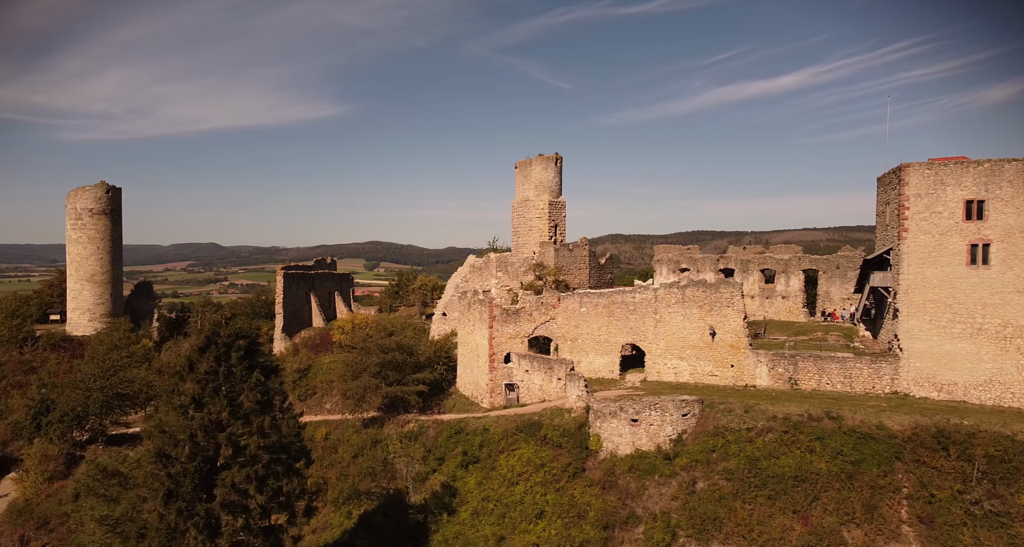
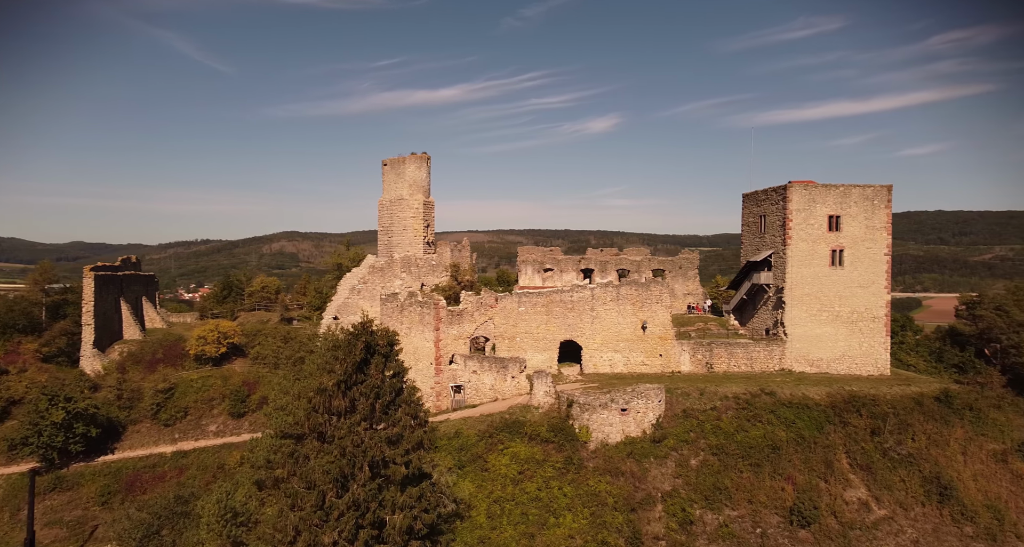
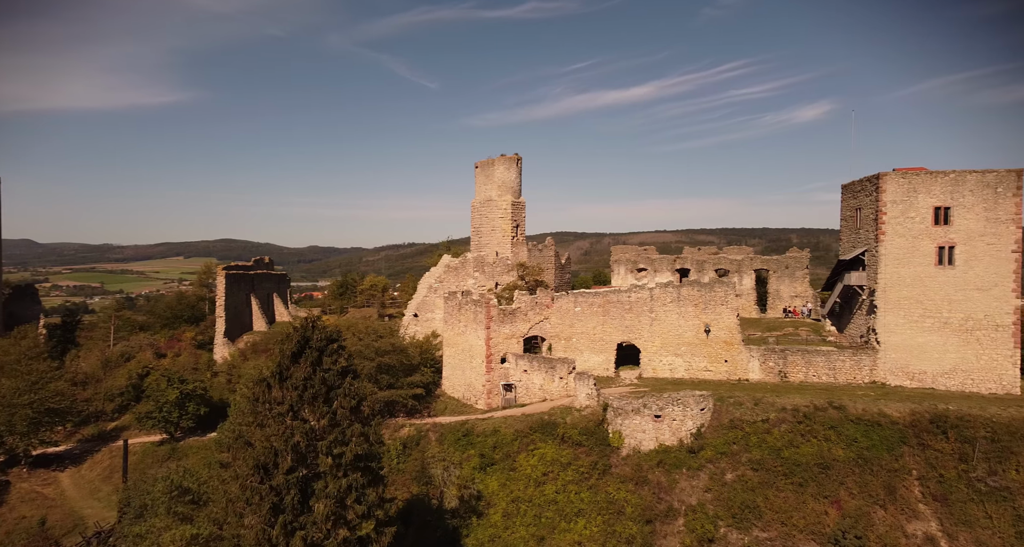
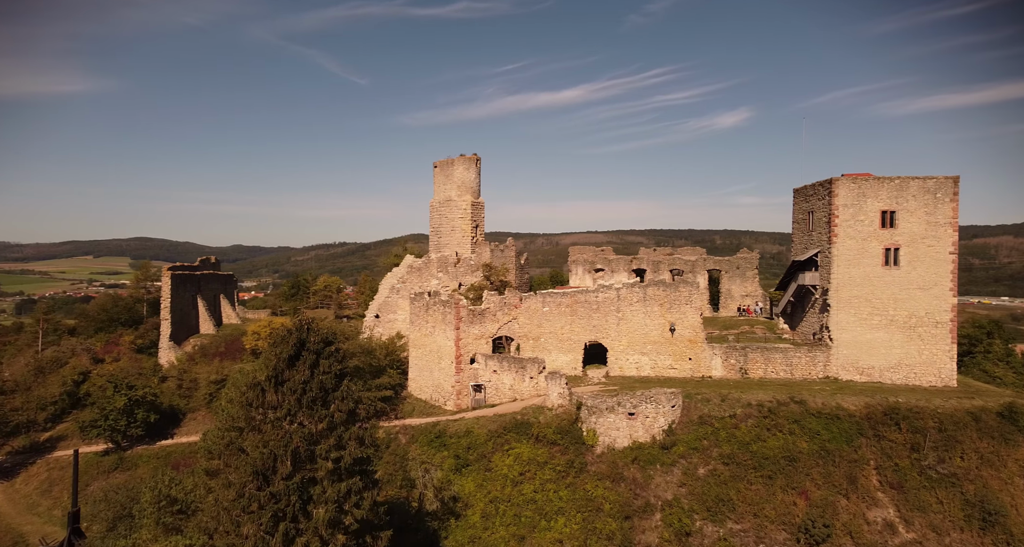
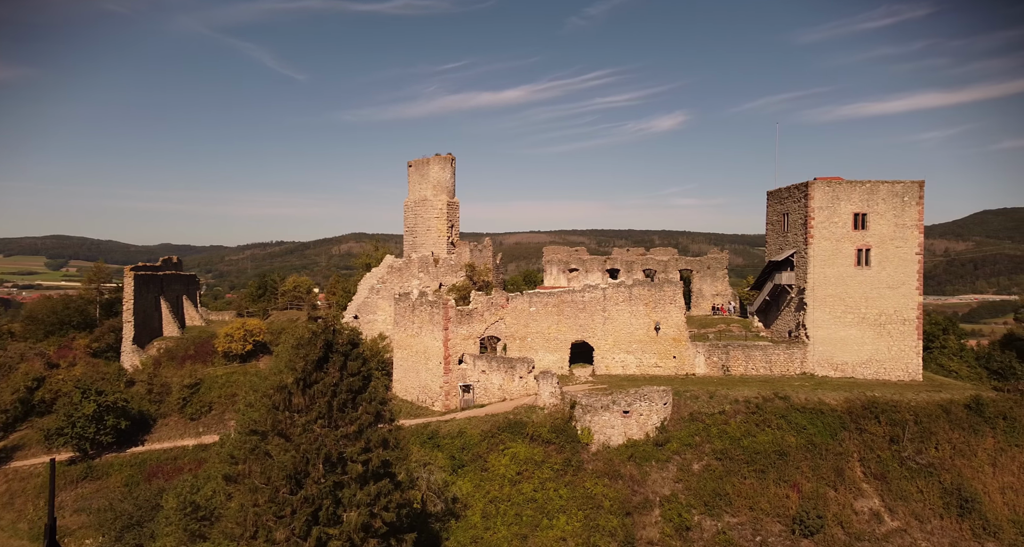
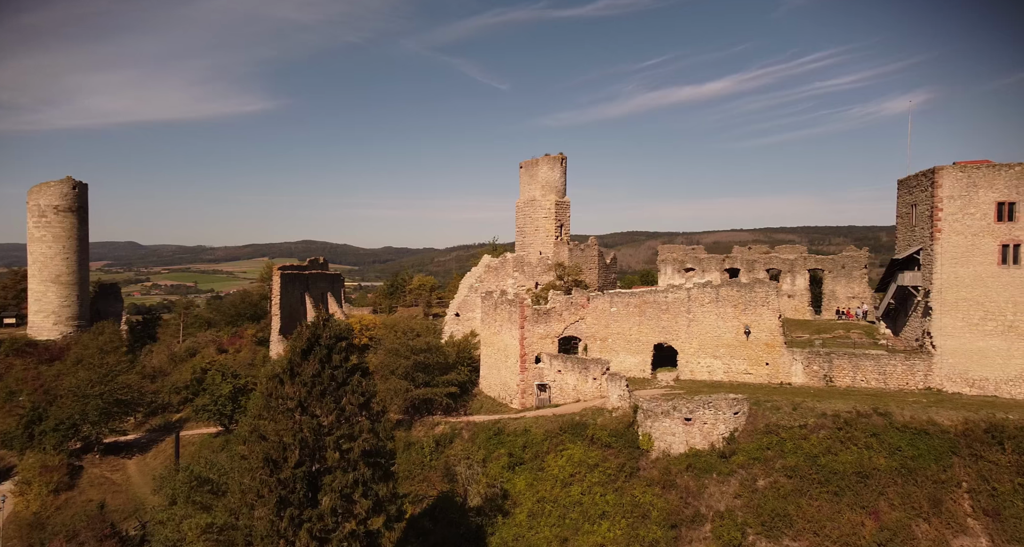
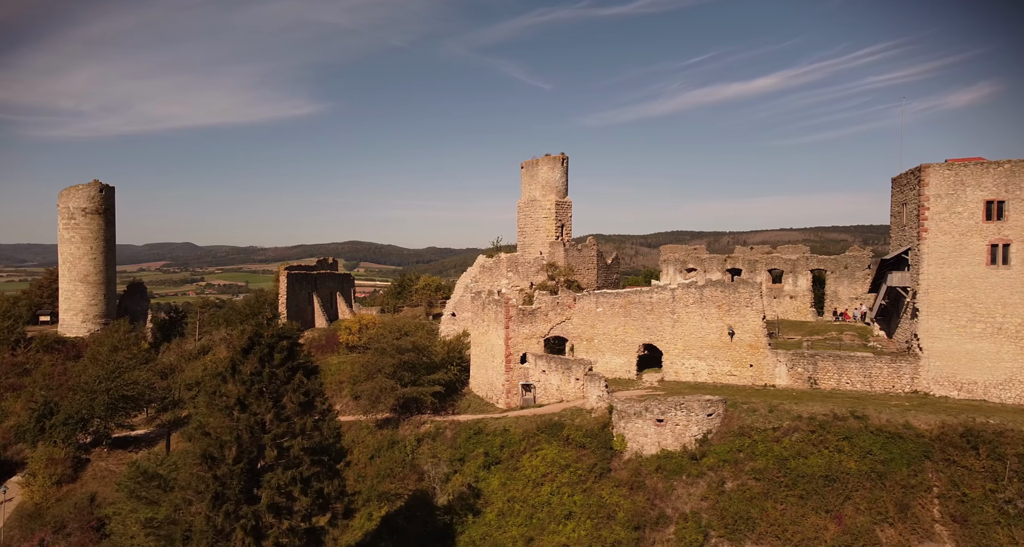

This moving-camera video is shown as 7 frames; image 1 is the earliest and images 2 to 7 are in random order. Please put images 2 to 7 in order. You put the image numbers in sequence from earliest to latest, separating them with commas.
7, 6, 3, 4, 5, 2
